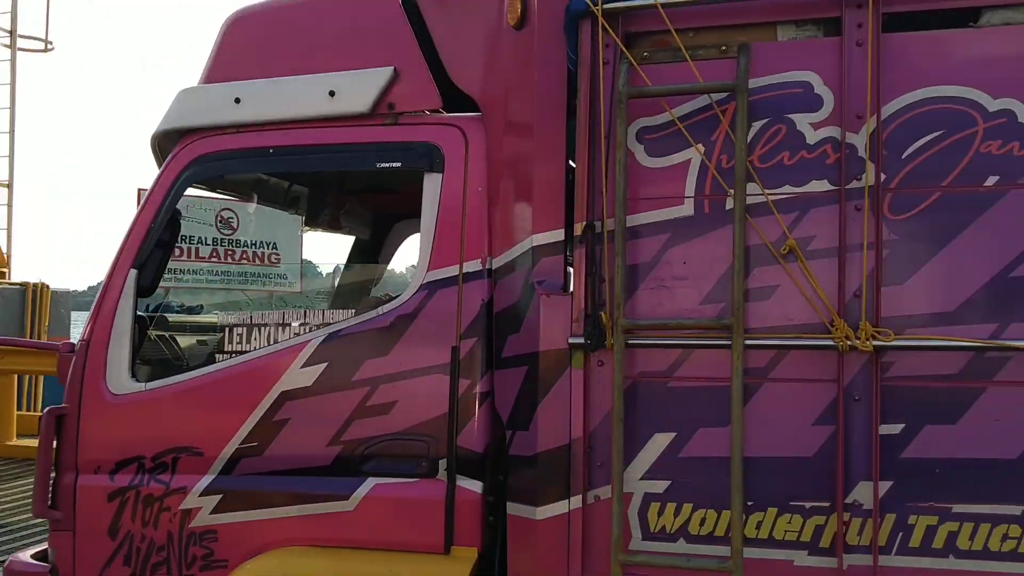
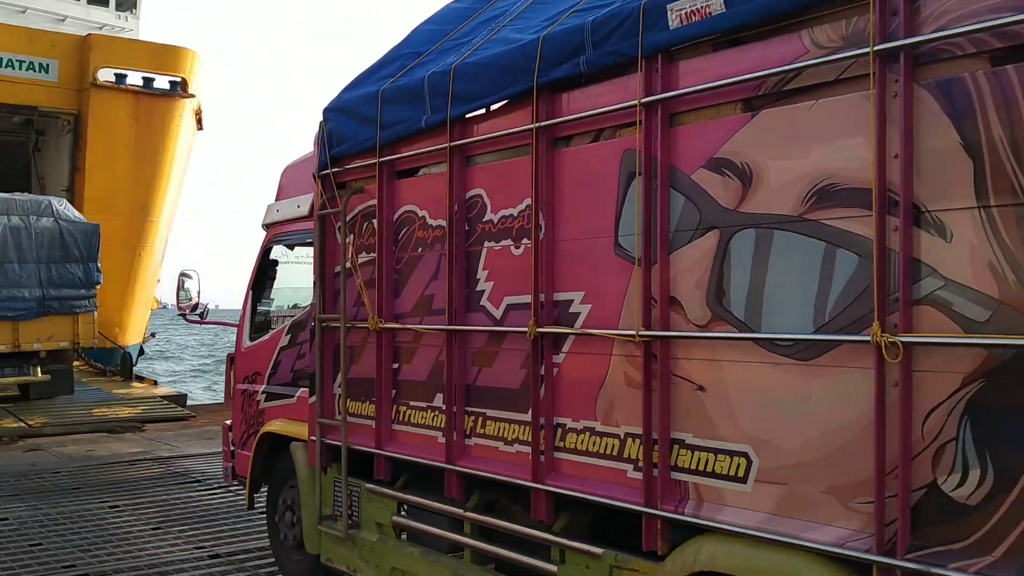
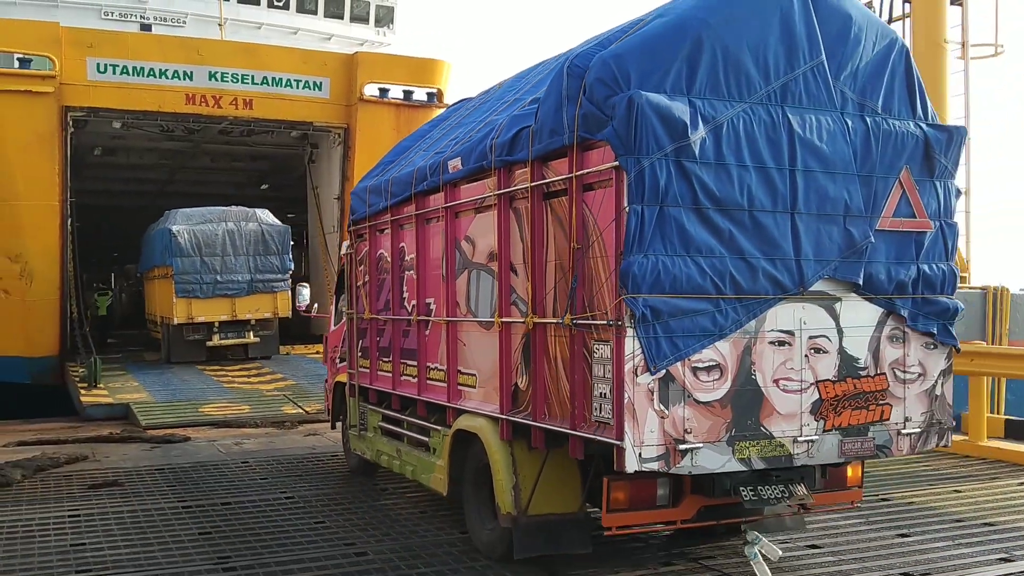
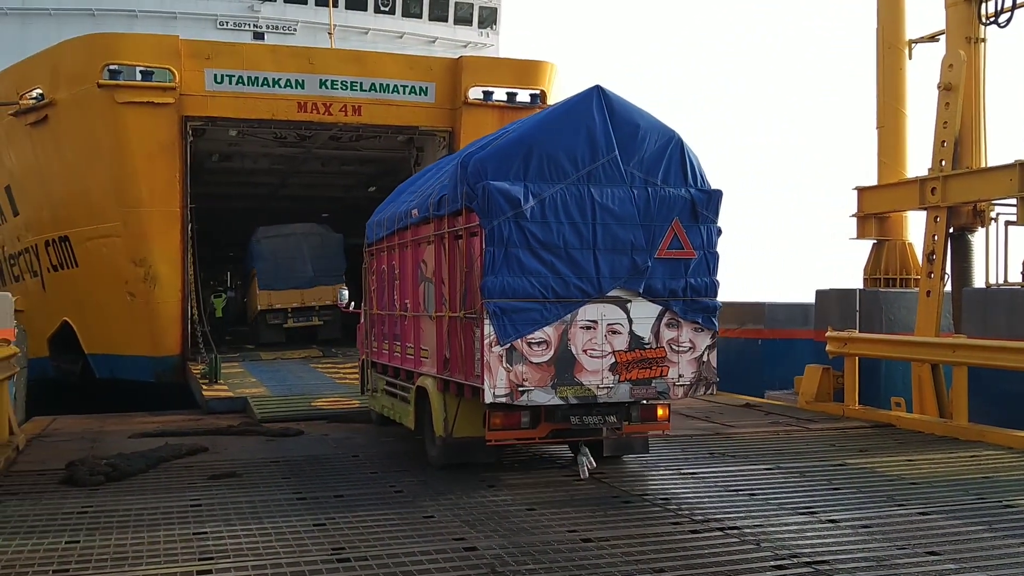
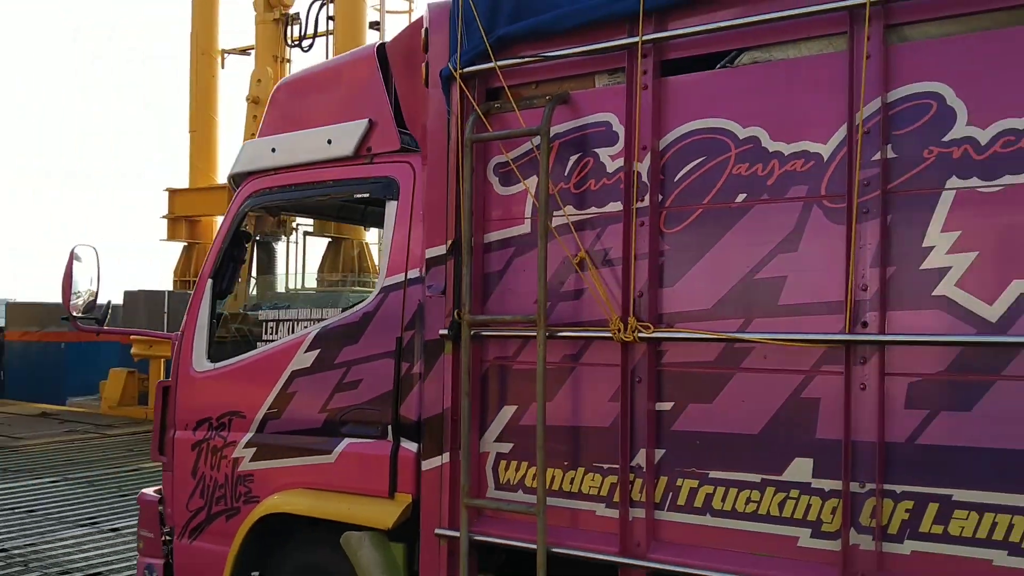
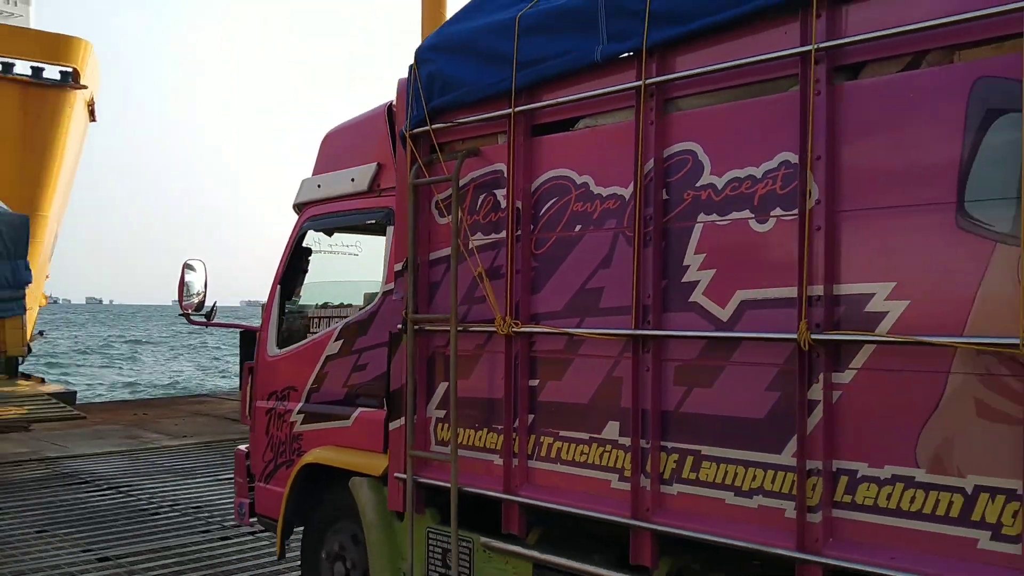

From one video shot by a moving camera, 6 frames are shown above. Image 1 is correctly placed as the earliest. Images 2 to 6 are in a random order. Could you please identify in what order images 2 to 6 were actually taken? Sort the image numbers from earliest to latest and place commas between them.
5, 6, 2, 3, 4
